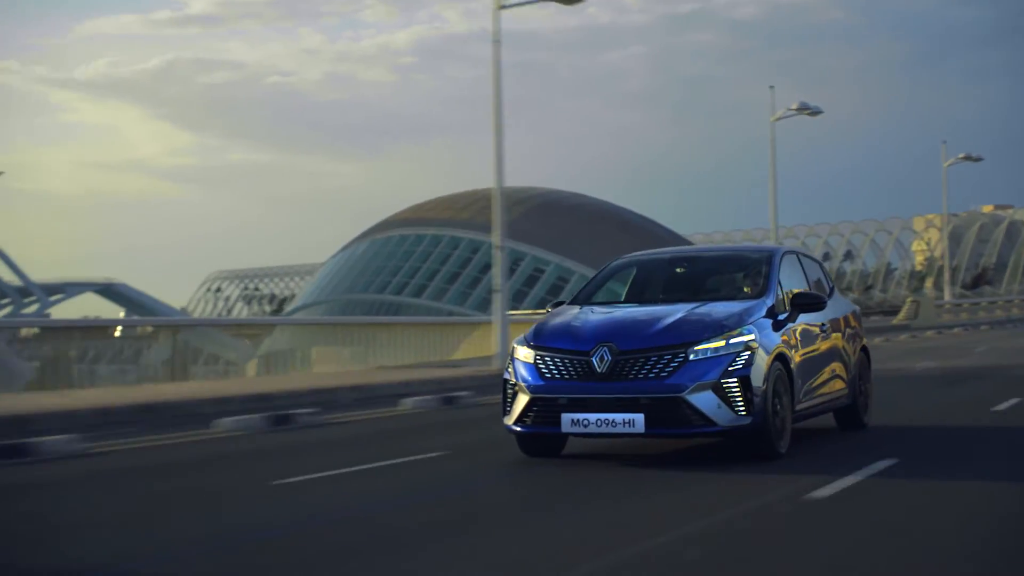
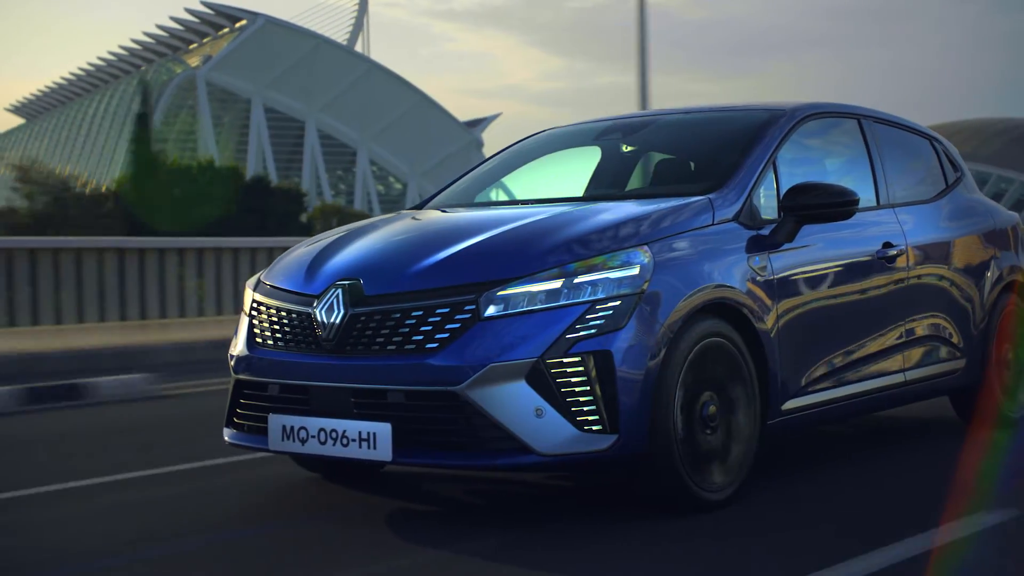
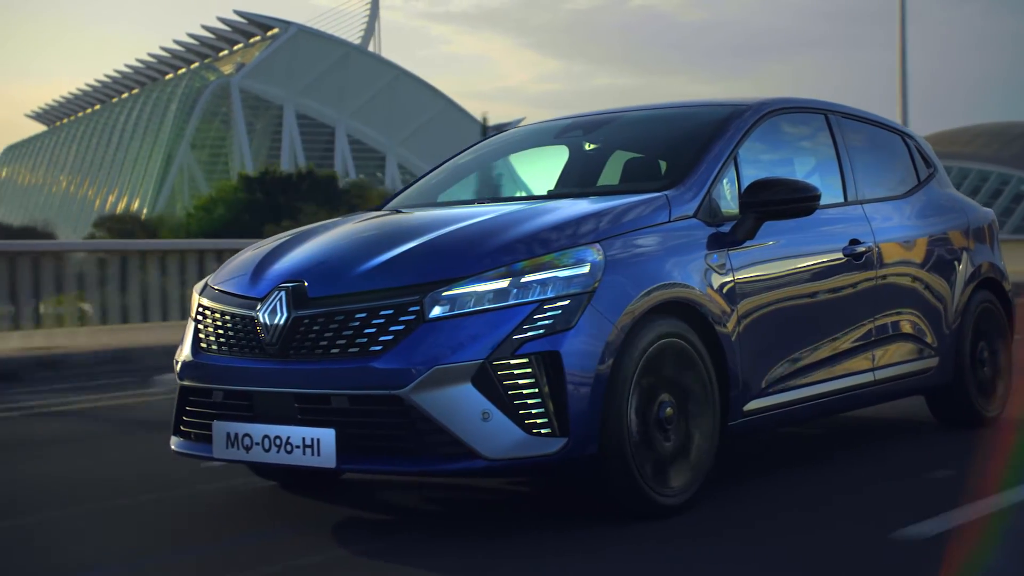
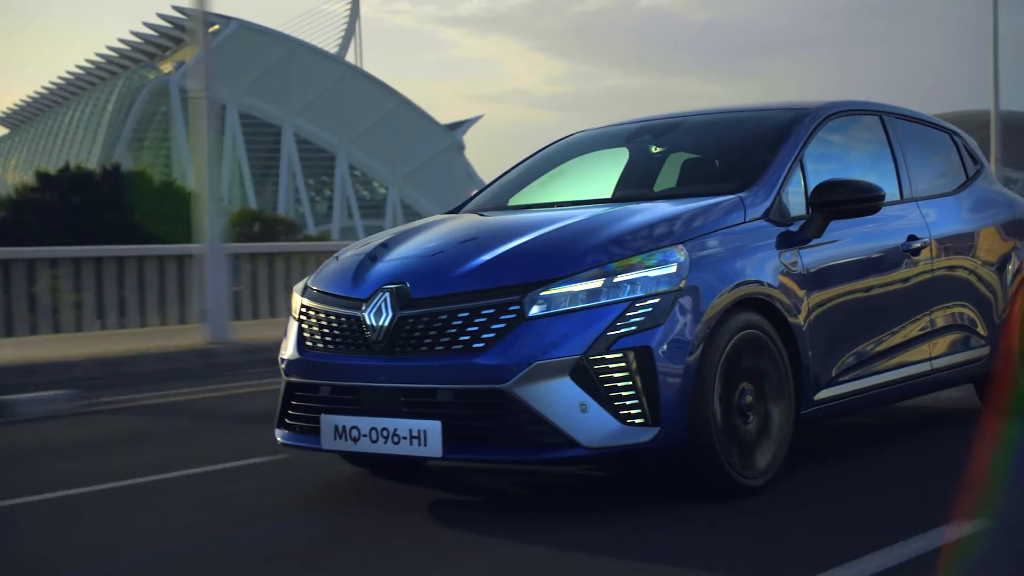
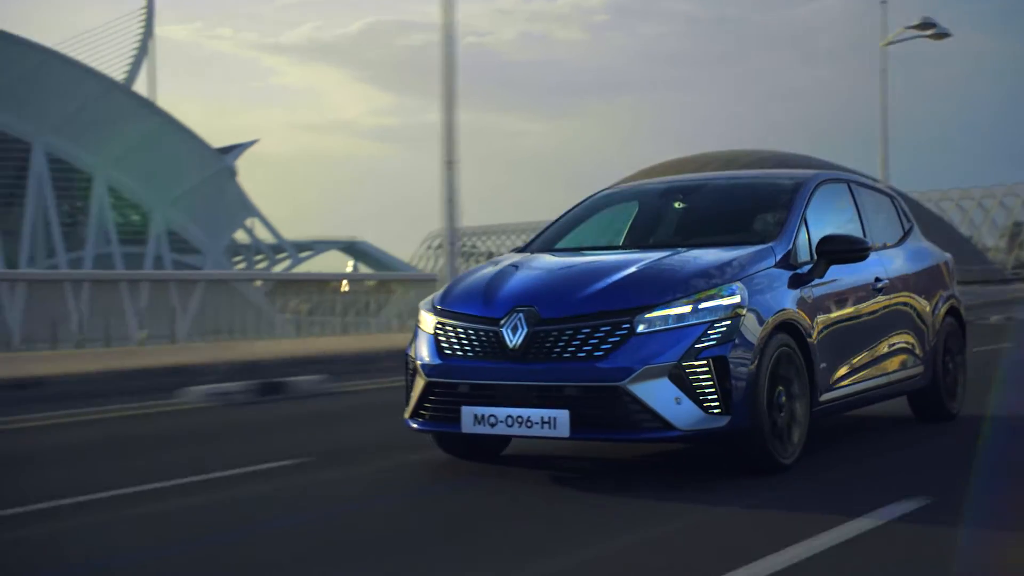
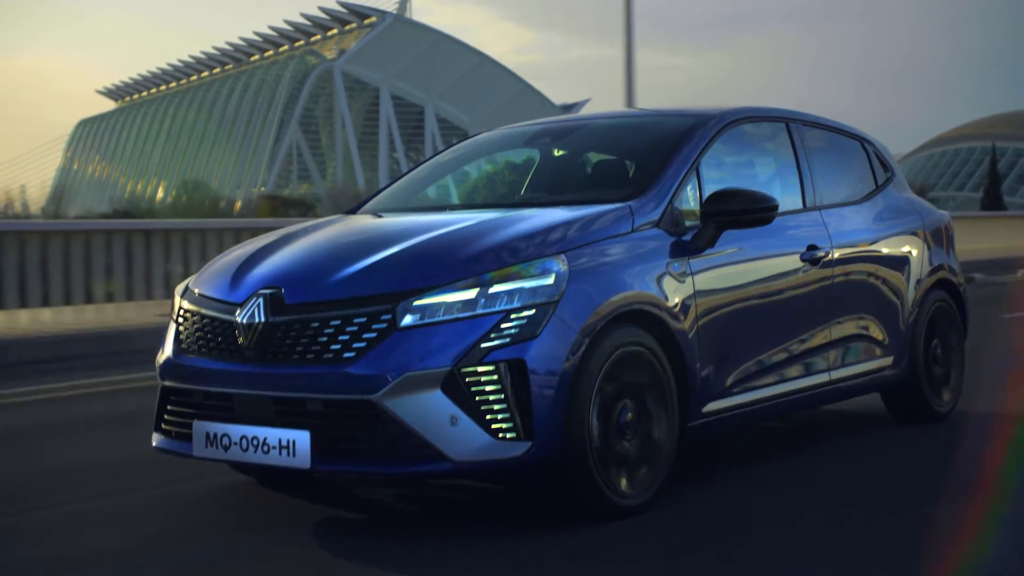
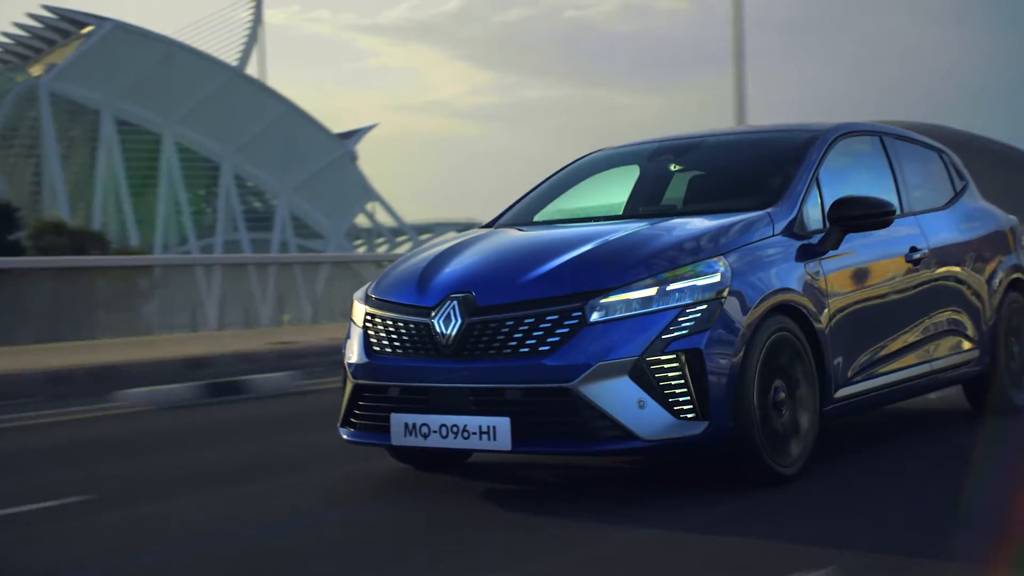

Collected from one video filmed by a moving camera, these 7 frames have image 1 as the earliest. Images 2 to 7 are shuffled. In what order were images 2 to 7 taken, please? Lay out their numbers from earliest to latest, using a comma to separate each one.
5, 7, 4, 2, 3, 6
